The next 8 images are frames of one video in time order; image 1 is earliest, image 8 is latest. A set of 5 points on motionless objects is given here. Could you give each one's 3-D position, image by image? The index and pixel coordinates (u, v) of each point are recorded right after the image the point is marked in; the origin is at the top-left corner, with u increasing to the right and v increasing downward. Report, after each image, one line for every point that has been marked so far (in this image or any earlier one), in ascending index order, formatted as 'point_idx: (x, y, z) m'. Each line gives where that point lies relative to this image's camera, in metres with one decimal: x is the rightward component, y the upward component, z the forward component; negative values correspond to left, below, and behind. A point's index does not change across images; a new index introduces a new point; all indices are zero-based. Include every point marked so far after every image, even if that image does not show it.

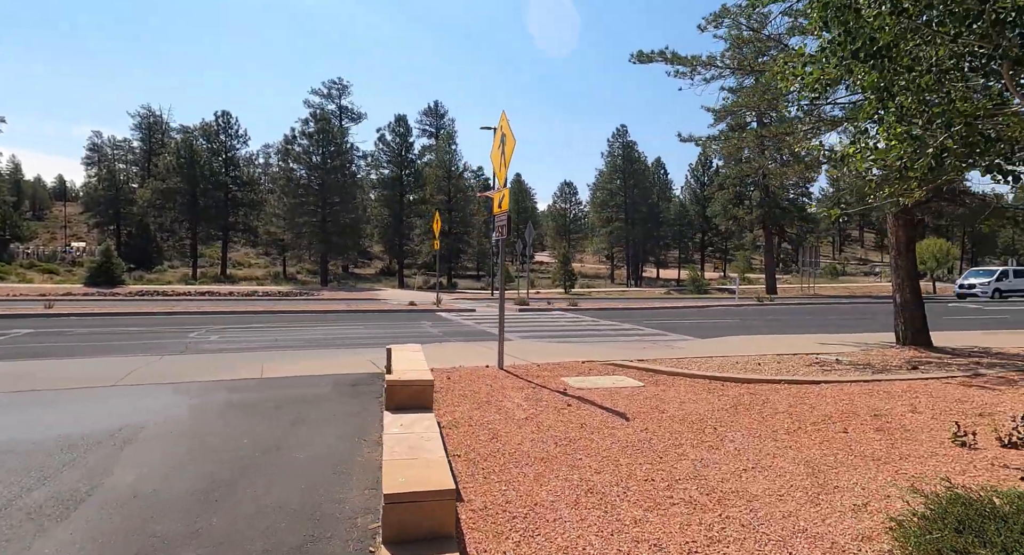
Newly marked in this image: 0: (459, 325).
0: (-1.1, -1.2, +15.2) m
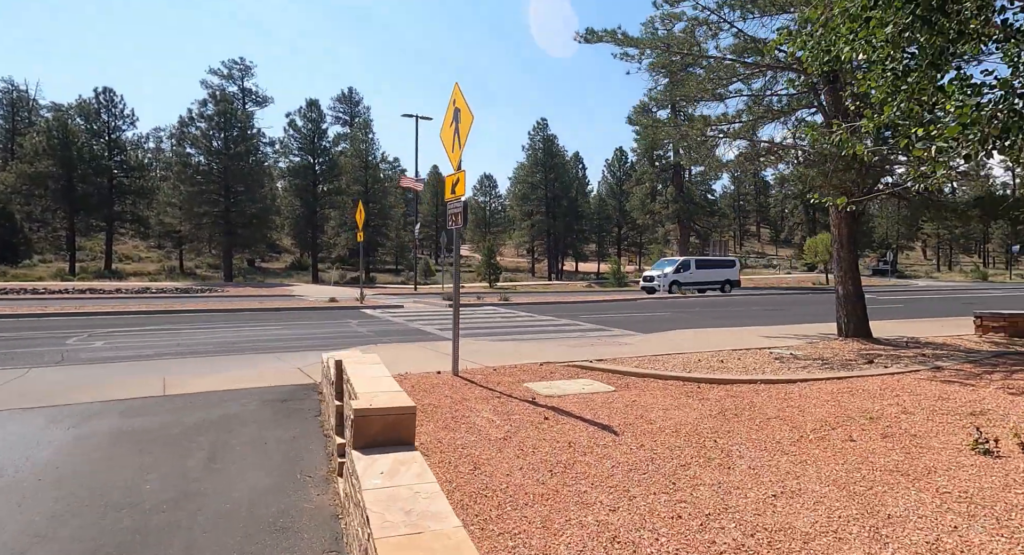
0: (-2.6, -1.1, +14.0) m
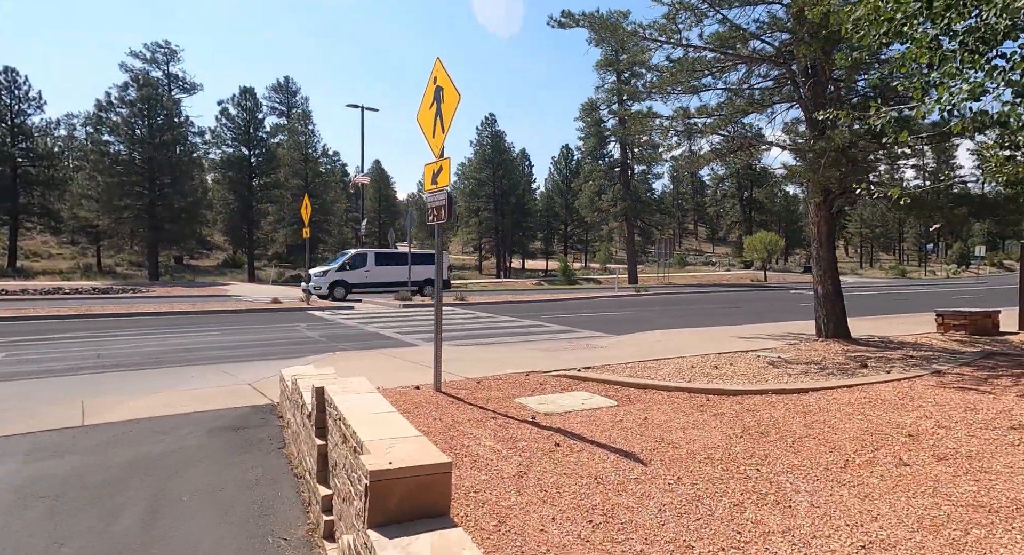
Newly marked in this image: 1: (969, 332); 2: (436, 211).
0: (-3.4, -1.1, +12.9) m
1: (+9.2, -1.1, +13.1) m
2: (-0.7, +0.6, +6.3) m
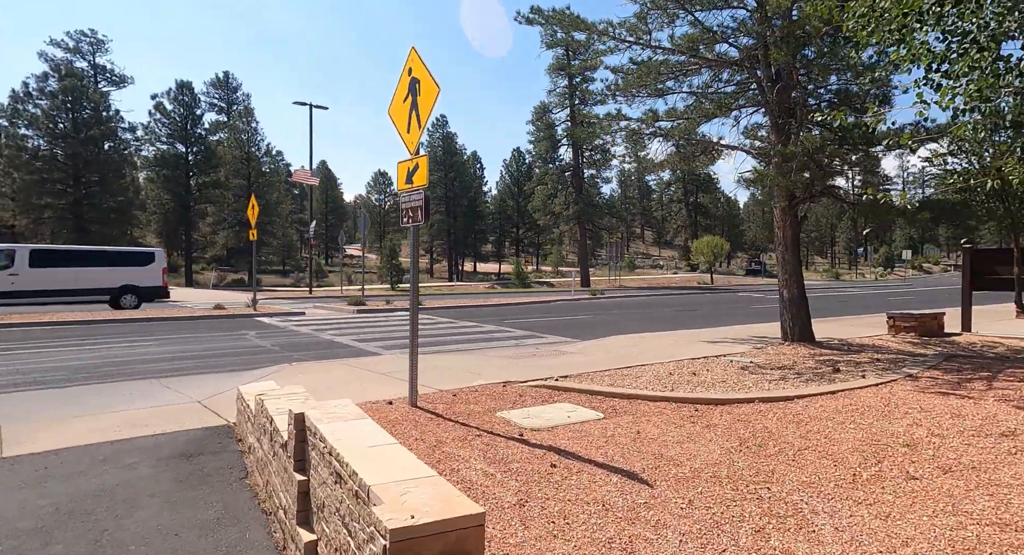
0: (-4.1, -1.2, +12.3) m
1: (+8.4, -1.2, +13.5) m
2: (-0.9, +0.6, +5.9) m
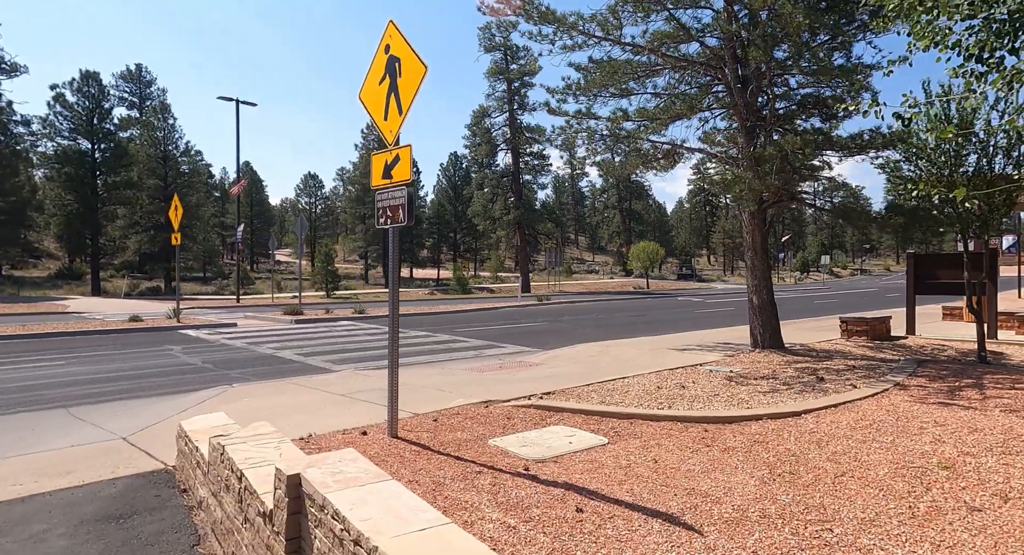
0: (-4.8, -1.3, +11.1) m
1: (+7.5, -1.3, +13.6) m
2: (-1.0, +0.5, +5.1) m
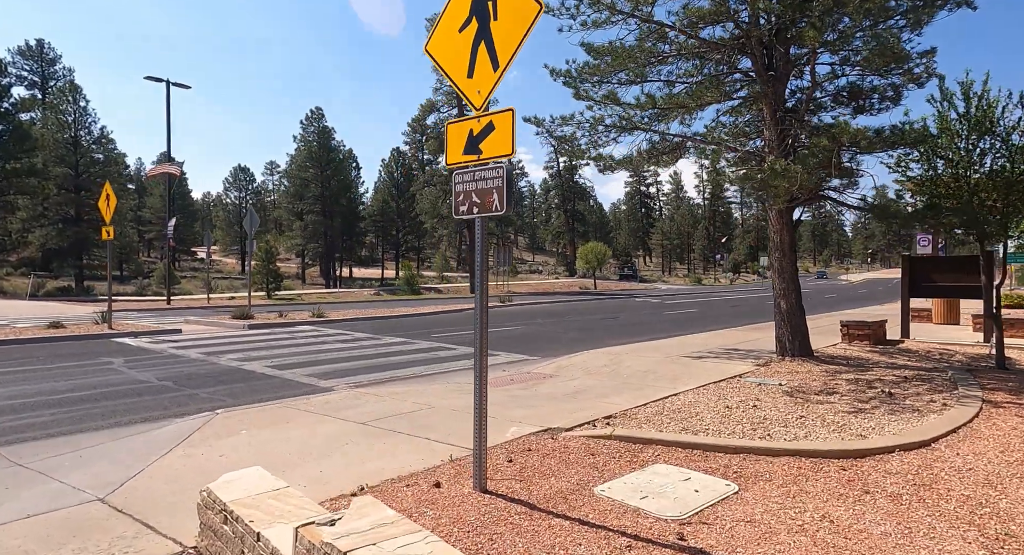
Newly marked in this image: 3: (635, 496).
0: (-4.7, -1.3, +9.4) m
1: (+7.3, -1.3, +13.3) m
2: (-0.2, +0.5, +3.9) m
3: (+0.8, -1.3, +4.0) m
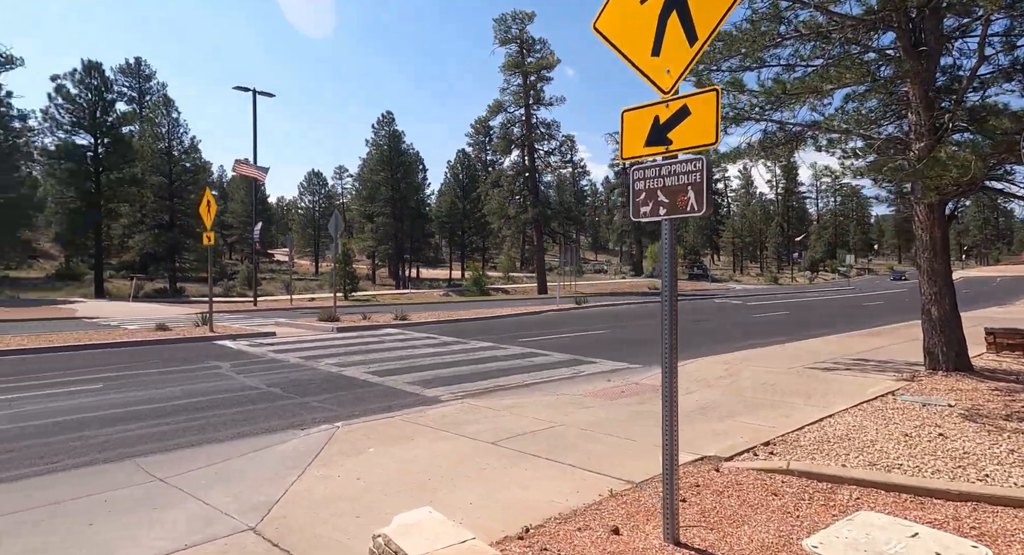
0: (-3.1, -1.4, +9.2) m
1: (+9.2, -1.4, +11.9) m
2: (+0.8, +0.4, +3.3) m
3: (+1.8, -1.4, +3.3) m
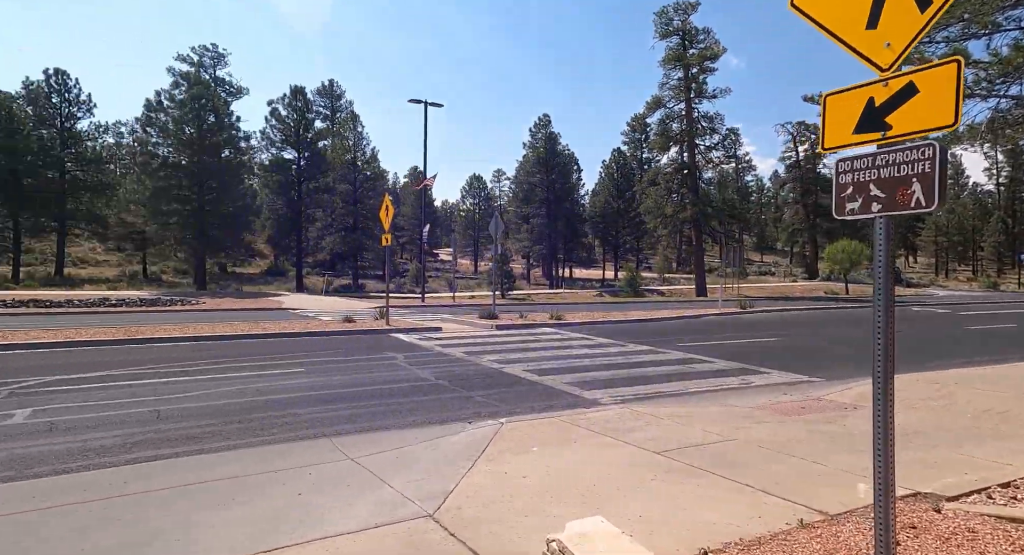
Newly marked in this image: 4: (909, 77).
0: (-0.8, -1.4, +9.5) m
1: (+11.7, -1.5, +9.3) m
2: (+1.6, +0.4, +2.8) m
3: (+2.6, -1.4, +2.6) m
4: (+1.7, +0.8, +2.8) m
